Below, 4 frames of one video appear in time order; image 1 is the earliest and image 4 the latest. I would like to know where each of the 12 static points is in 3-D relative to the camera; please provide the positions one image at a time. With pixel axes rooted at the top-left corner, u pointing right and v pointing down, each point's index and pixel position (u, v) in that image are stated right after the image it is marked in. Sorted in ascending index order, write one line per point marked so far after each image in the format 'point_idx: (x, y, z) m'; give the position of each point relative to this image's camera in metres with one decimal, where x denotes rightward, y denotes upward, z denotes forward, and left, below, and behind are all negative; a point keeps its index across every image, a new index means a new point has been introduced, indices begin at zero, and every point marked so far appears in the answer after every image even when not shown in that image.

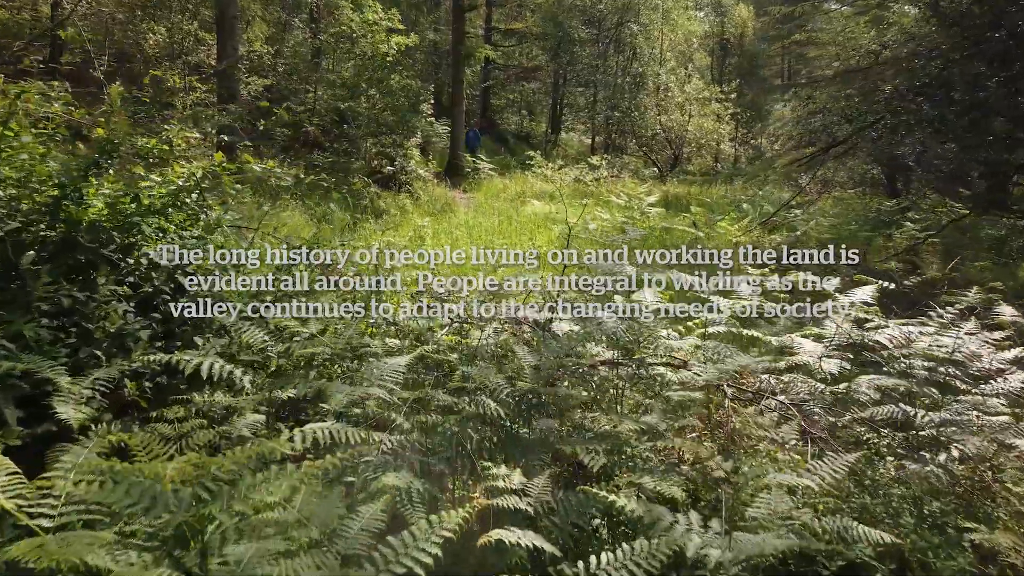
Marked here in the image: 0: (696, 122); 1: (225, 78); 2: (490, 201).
0: (+6.6, +5.9, +20.0) m
1: (-6.2, +4.5, +12.1) m
2: (-0.5, +1.9, +11.9) m
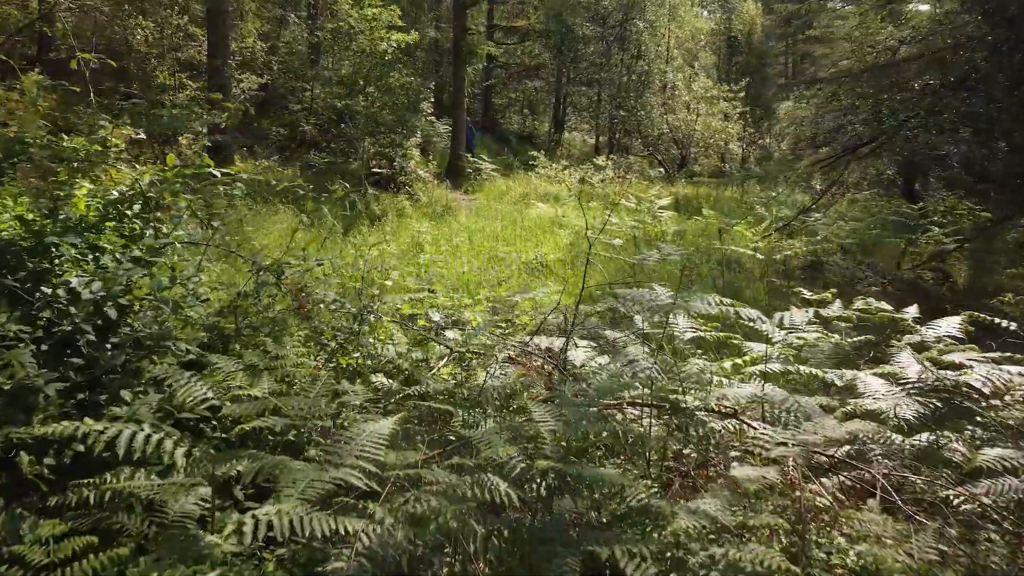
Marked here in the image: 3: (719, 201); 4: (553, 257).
0: (+6.7, +5.8, +19.4) m
1: (-6.1, +4.4, +11.6) m
2: (-0.4, +1.7, +11.4) m
3: (+4.8, +2.0, +12.9) m
4: (+0.5, +0.4, +7.2) m
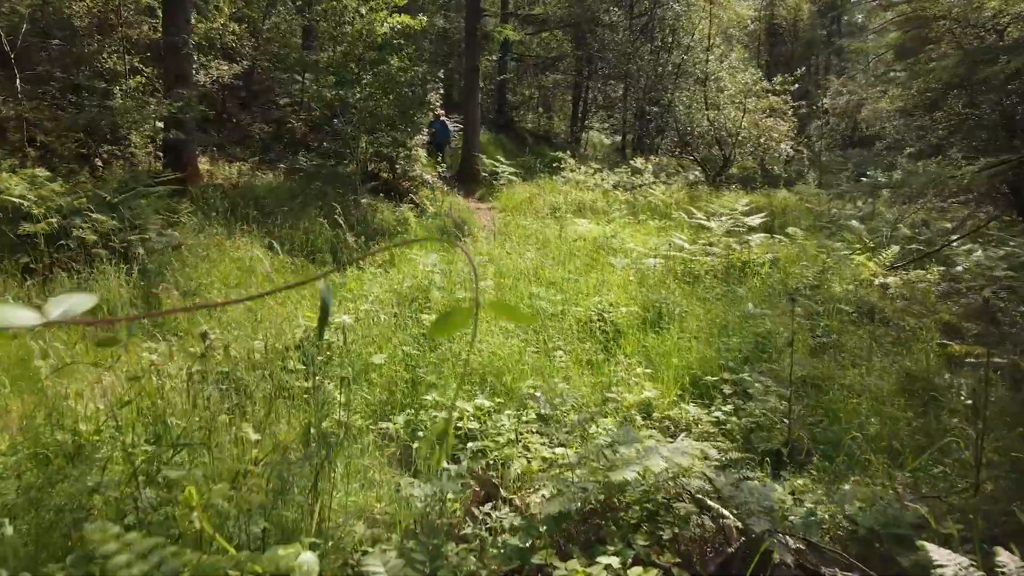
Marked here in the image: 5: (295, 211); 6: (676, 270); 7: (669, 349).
0: (+7.3, +5.2, +17.0) m
1: (-5.7, +3.9, +9.3) m
2: (+0.1, +1.1, +9.1) m
3: (+5.3, +1.4, +10.5) m
4: (+1.0, -0.2, +4.8) m
5: (-3.0, +1.1, +7.8) m
6: (+1.8, +0.2, +6.3) m
7: (+1.2, -0.5, +4.3) m
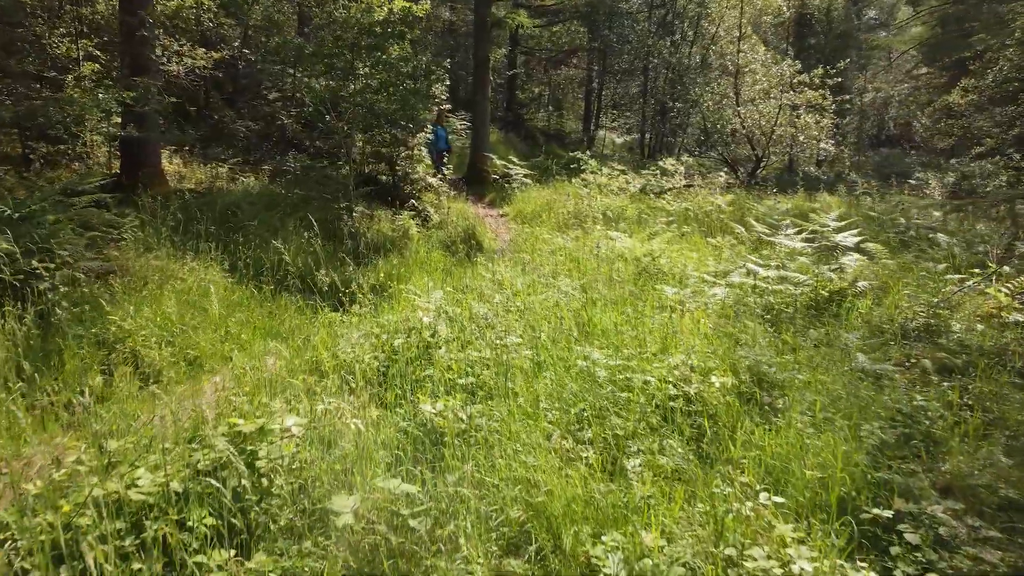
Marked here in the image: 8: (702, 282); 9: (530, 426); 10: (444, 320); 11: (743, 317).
0: (+7.6, +4.8, +15.5) m
1: (-5.4, +3.5, +7.9) m
2: (+0.3, +0.8, +7.6) m
3: (+5.6, +1.0, +9.0) m
4: (+1.2, -0.5, +3.4) m
5: (-2.7, +0.7, +6.4) m
6: (+2.1, -0.1, +4.8) m
7: (+1.4, -0.8, +2.8) m
8: (+1.8, +0.1, +5.3) m
9: (+0.1, -0.7, +2.7) m
10: (-0.5, -0.2, +3.8) m
11: (+1.9, -0.2, +4.5) m
